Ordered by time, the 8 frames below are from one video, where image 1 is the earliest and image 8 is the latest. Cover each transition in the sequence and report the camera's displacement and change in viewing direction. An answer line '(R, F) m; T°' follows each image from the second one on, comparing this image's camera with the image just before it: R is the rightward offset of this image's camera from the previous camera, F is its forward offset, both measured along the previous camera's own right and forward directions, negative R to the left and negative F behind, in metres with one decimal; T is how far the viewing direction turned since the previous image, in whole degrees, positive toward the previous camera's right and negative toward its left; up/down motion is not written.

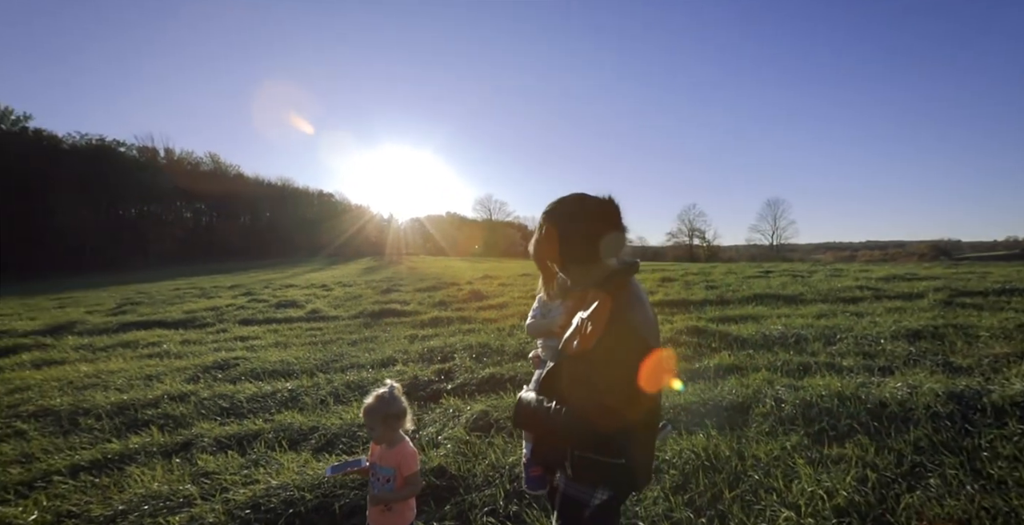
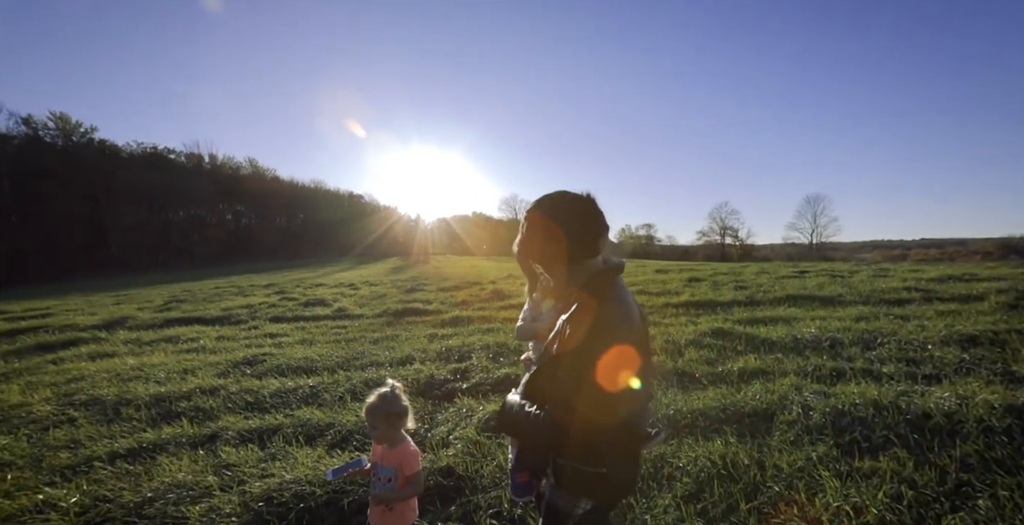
(+0.4, 0.0) m; -5°
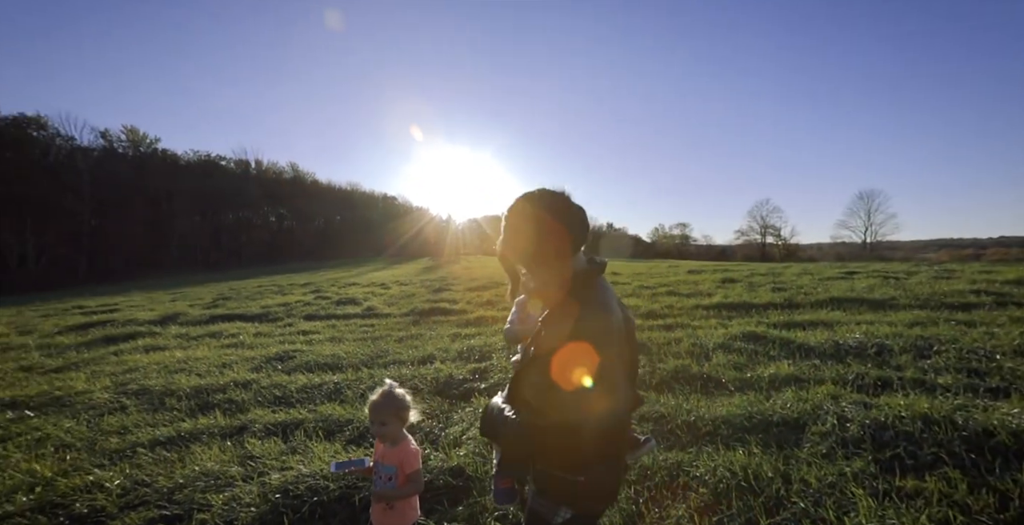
(+0.4, 0.0) m; -7°
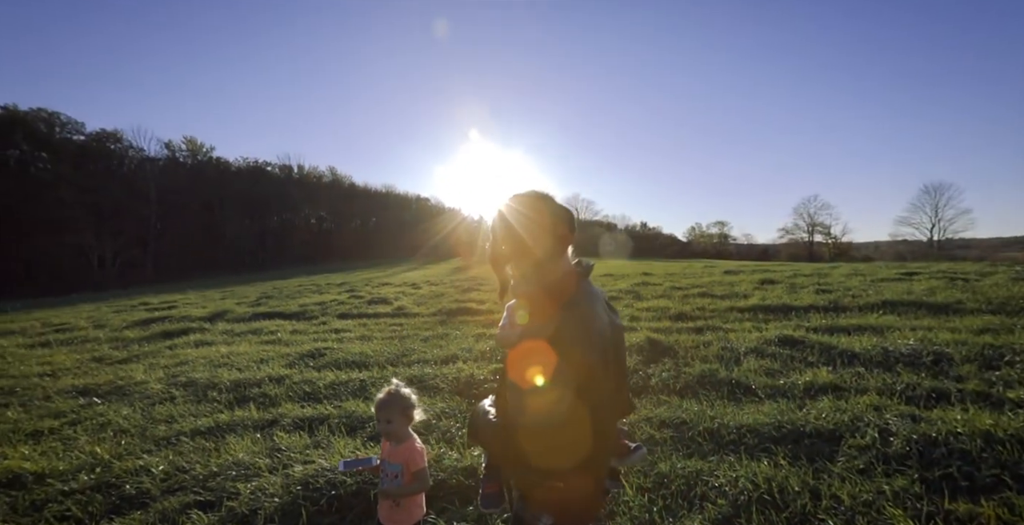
(+0.4, 0.0) m; -6°
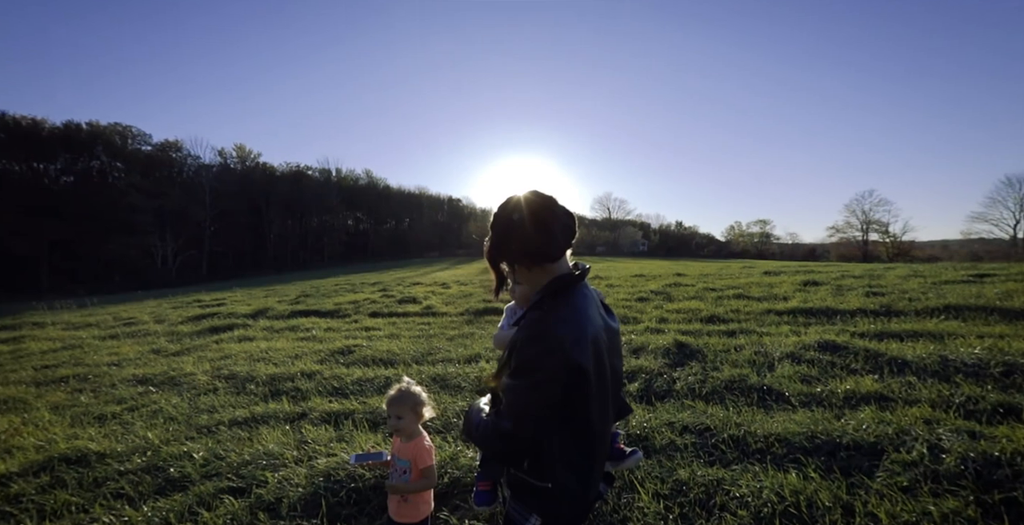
(+0.3, 0.0) m; -6°
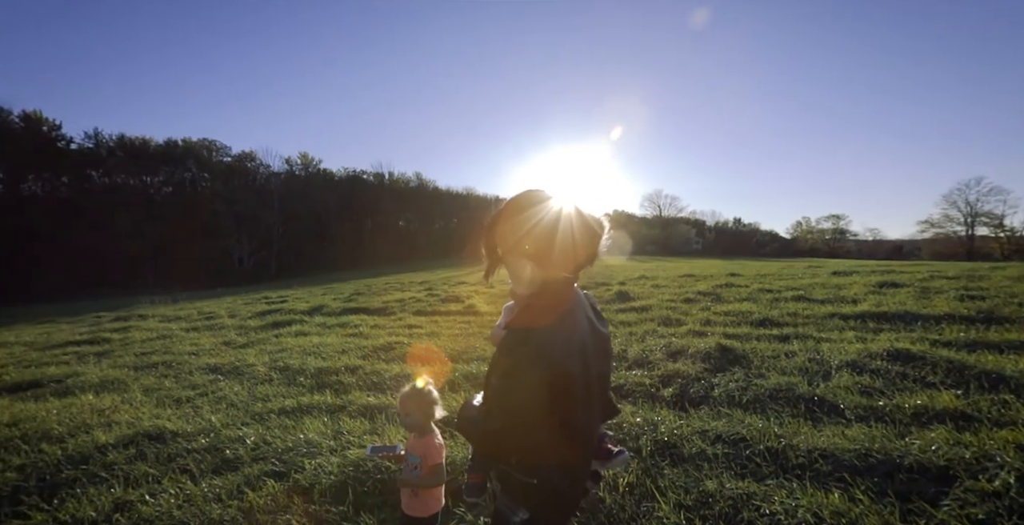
(+0.6, +0.1) m; -9°
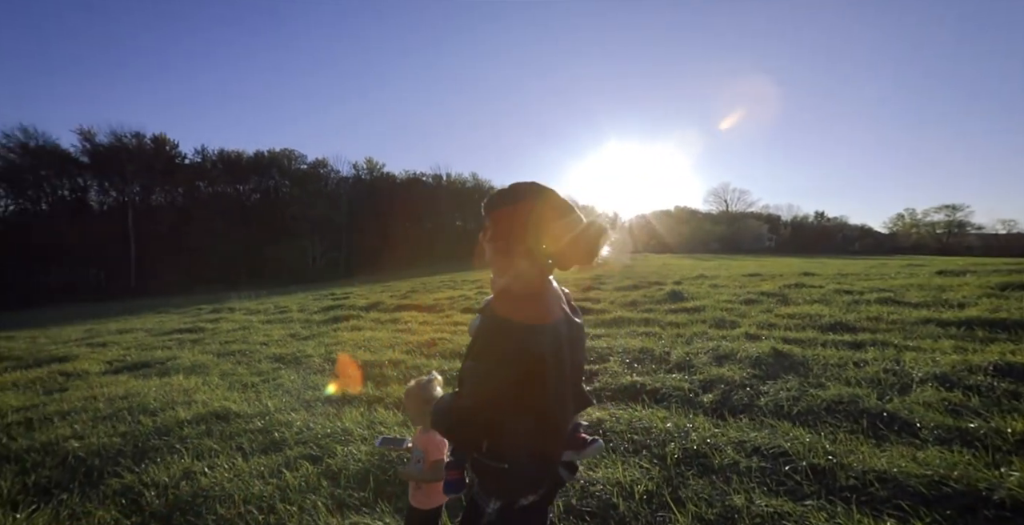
(+0.8, +0.2) m; -11°
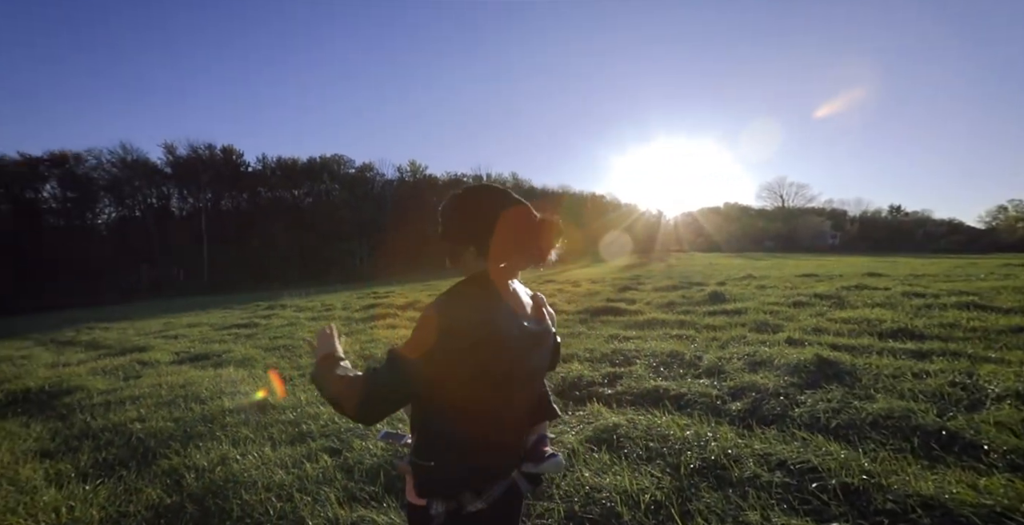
(+0.6, +0.2) m; -8°
